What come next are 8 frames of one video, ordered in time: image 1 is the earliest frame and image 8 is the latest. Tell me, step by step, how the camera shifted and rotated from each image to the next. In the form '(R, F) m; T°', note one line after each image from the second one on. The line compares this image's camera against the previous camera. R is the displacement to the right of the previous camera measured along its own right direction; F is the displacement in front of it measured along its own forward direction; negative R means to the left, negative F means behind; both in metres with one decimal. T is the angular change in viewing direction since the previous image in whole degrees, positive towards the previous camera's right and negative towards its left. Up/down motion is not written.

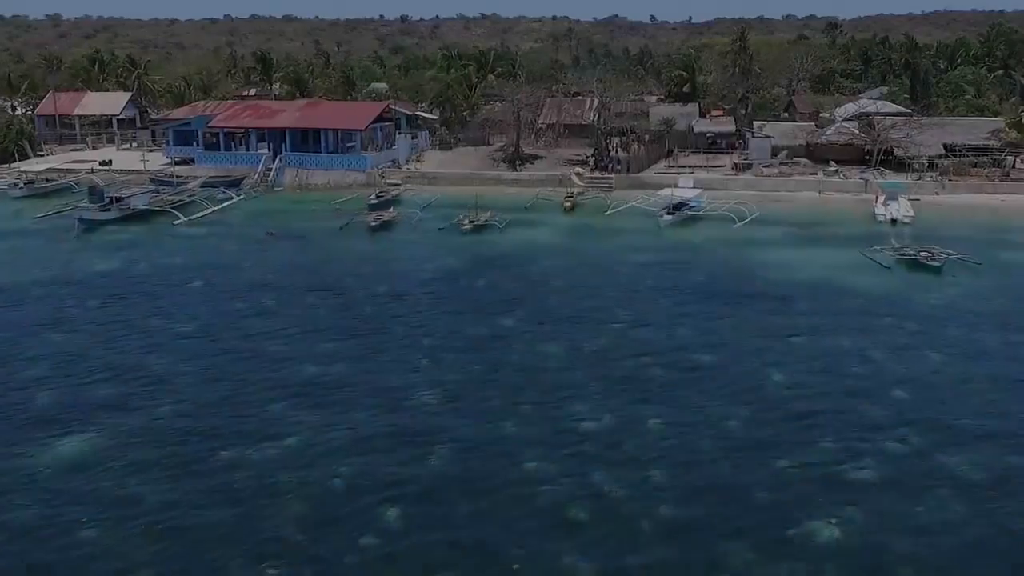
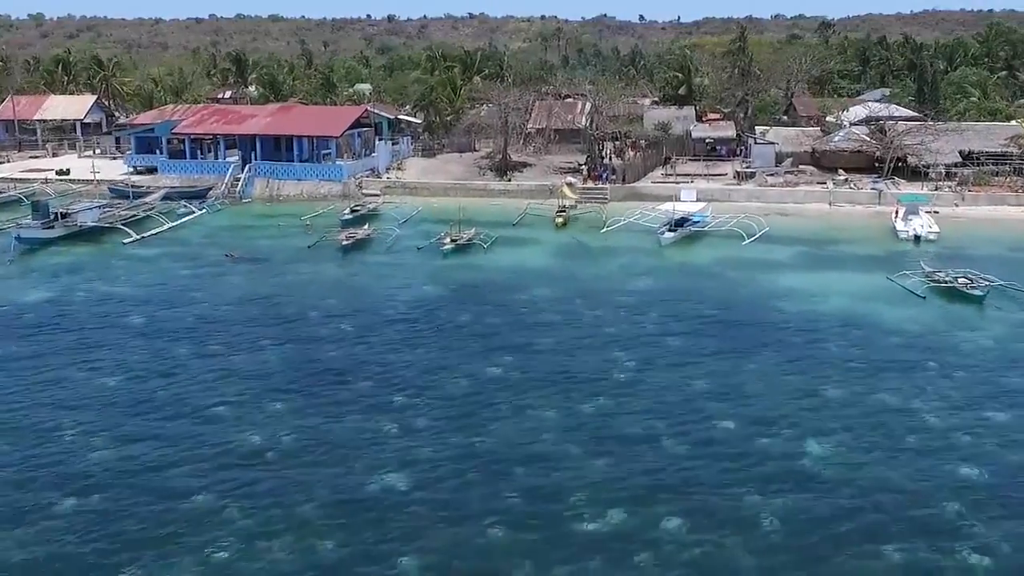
(+0.1, +3.6) m; +1°
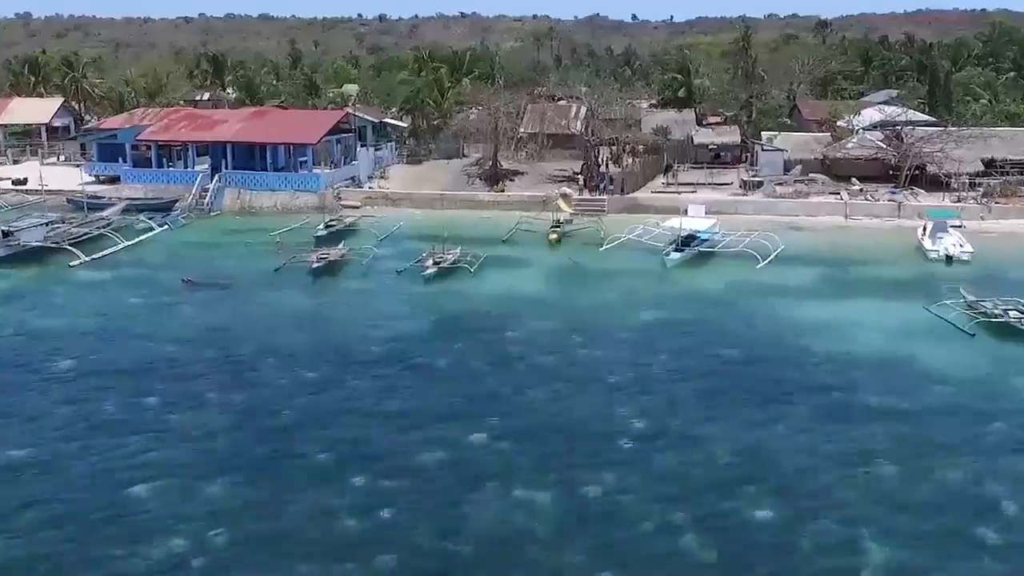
(+0.1, +3.4) m; 0°
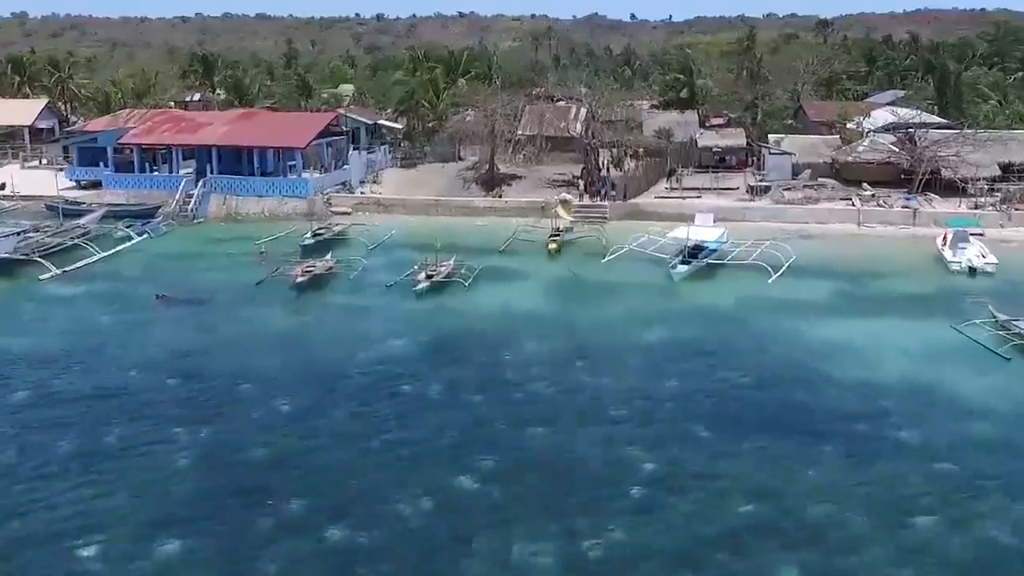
(0.0, +1.8) m; 0°
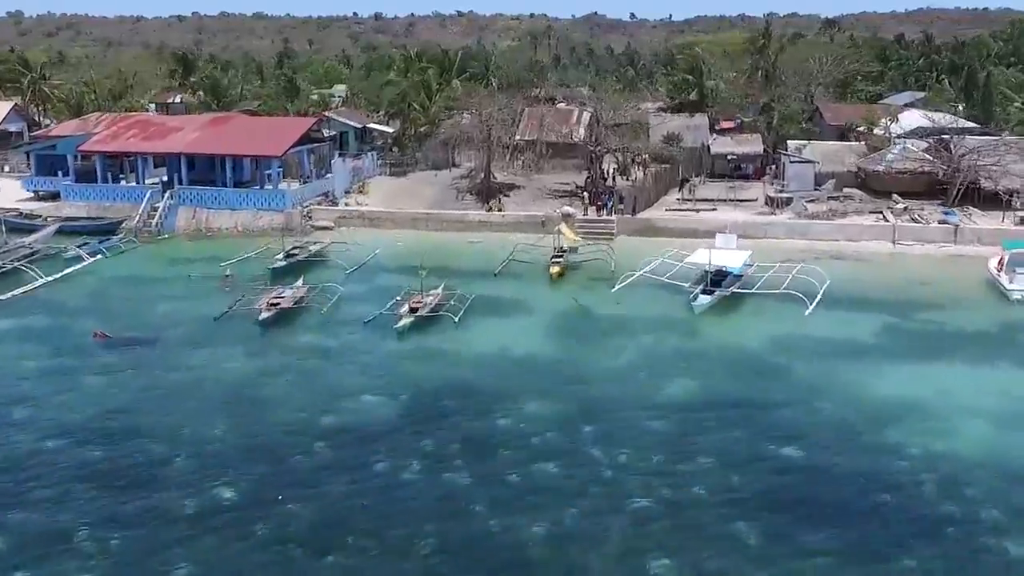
(+0.1, +3.9) m; 0°
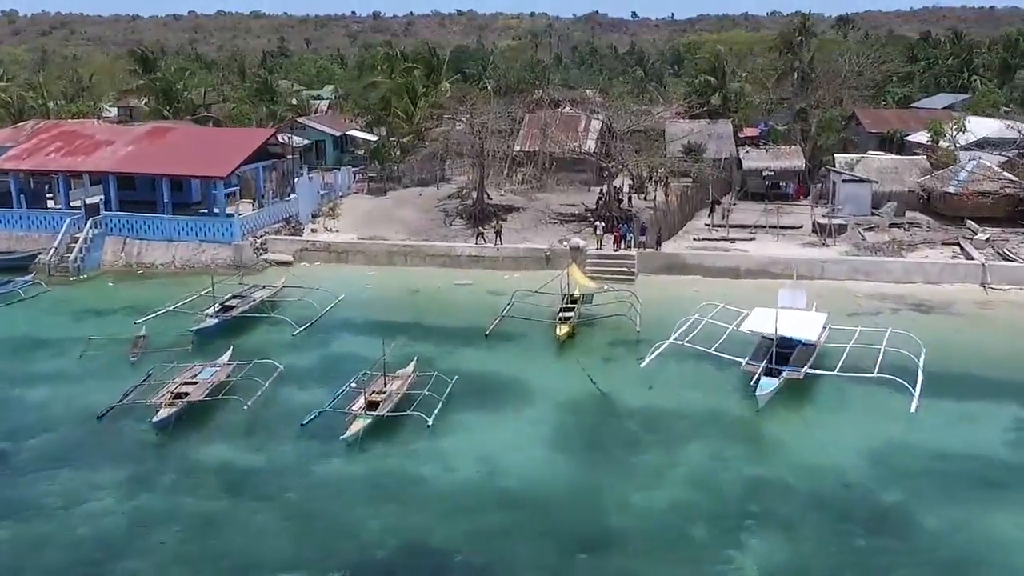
(+0.1, +7.0) m; 0°
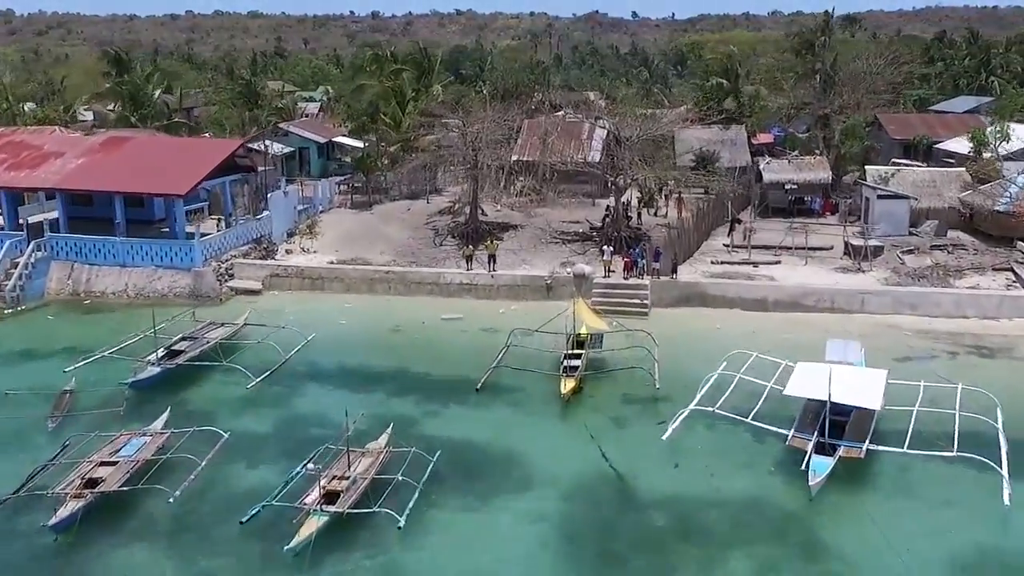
(+0.1, +3.7) m; 0°
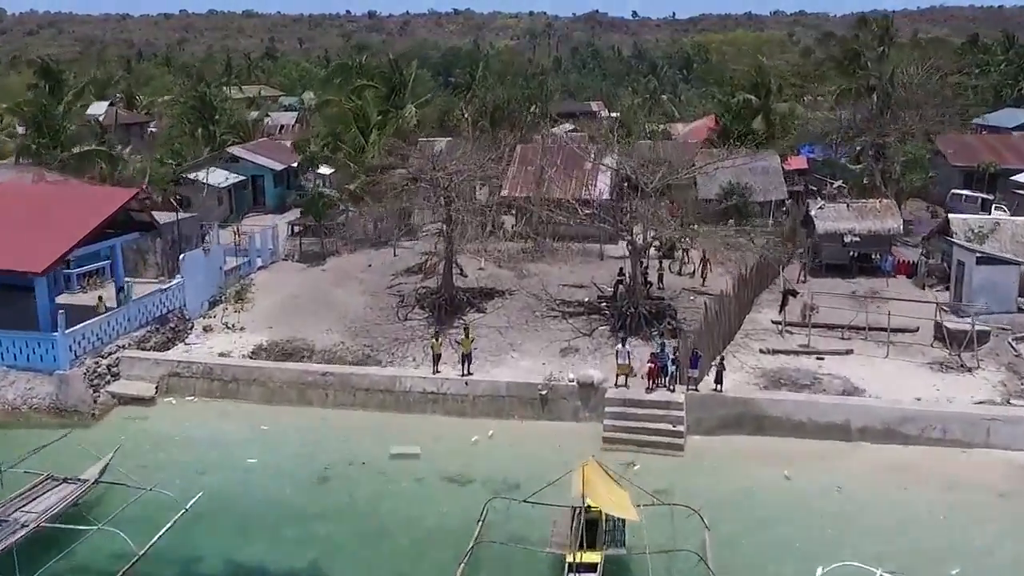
(+0.4, +7.7) m; 0°
